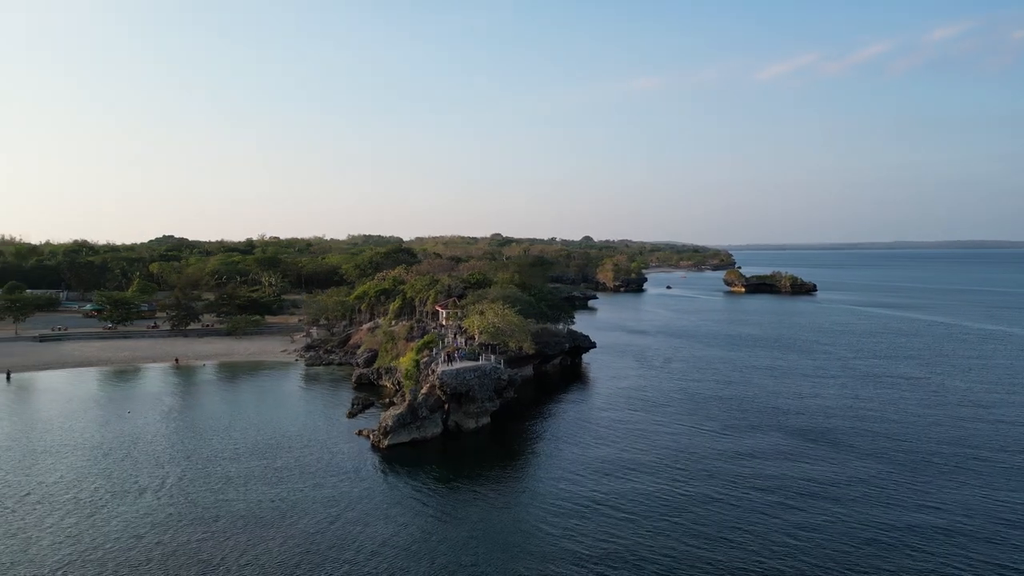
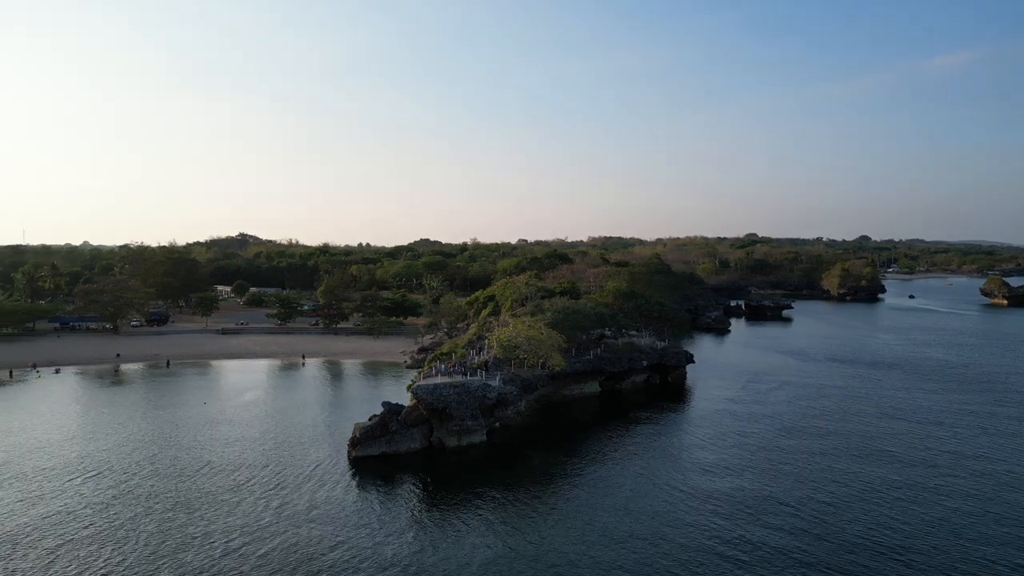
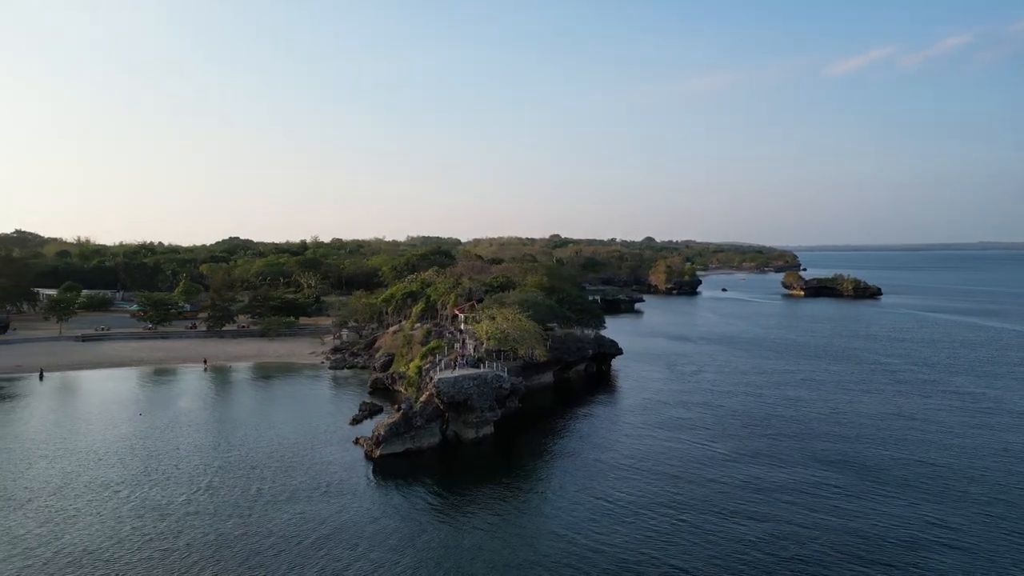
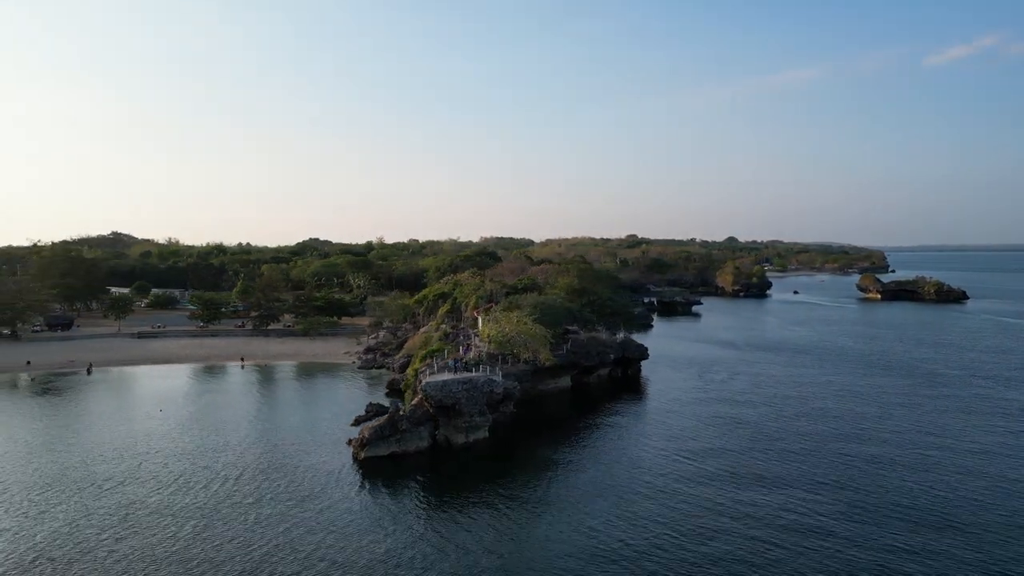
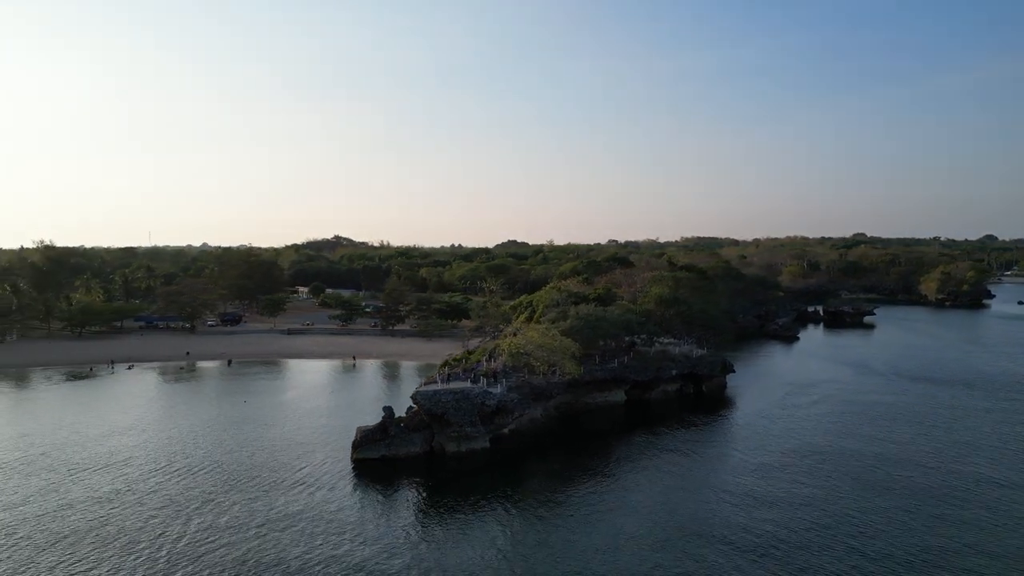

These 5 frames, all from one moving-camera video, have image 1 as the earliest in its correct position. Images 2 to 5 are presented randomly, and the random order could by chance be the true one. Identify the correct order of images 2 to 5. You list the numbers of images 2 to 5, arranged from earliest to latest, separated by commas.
3, 4, 2, 5
